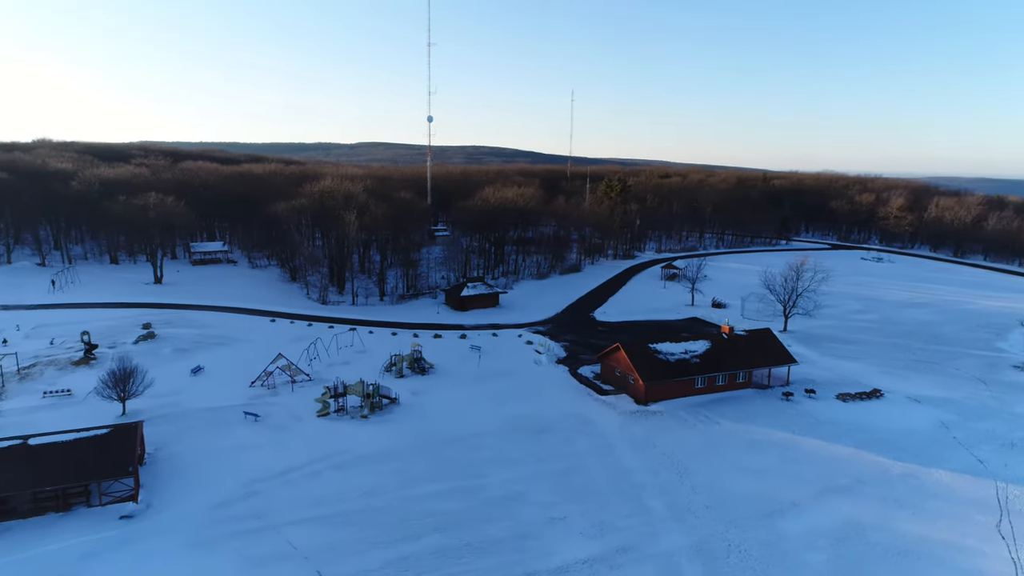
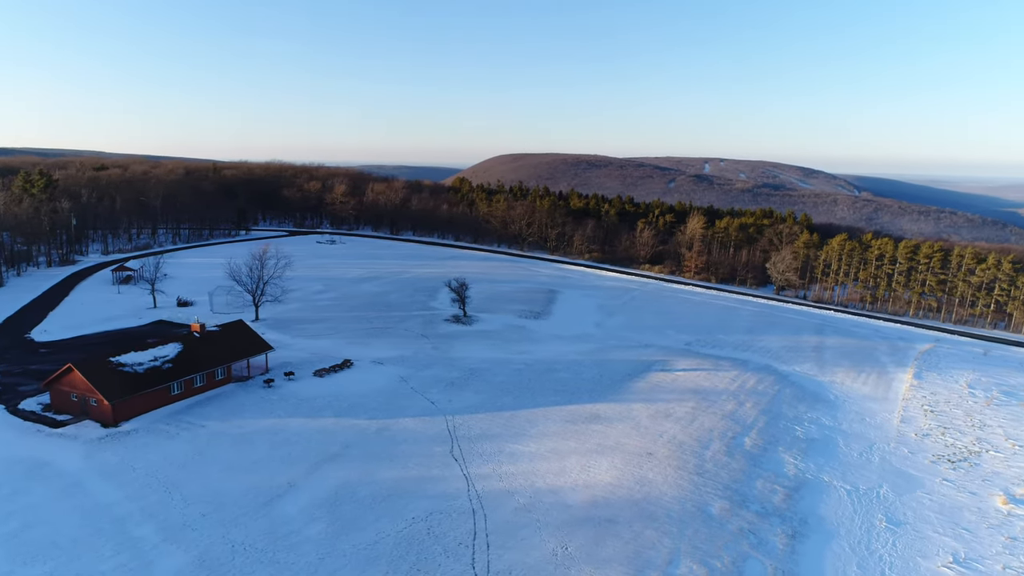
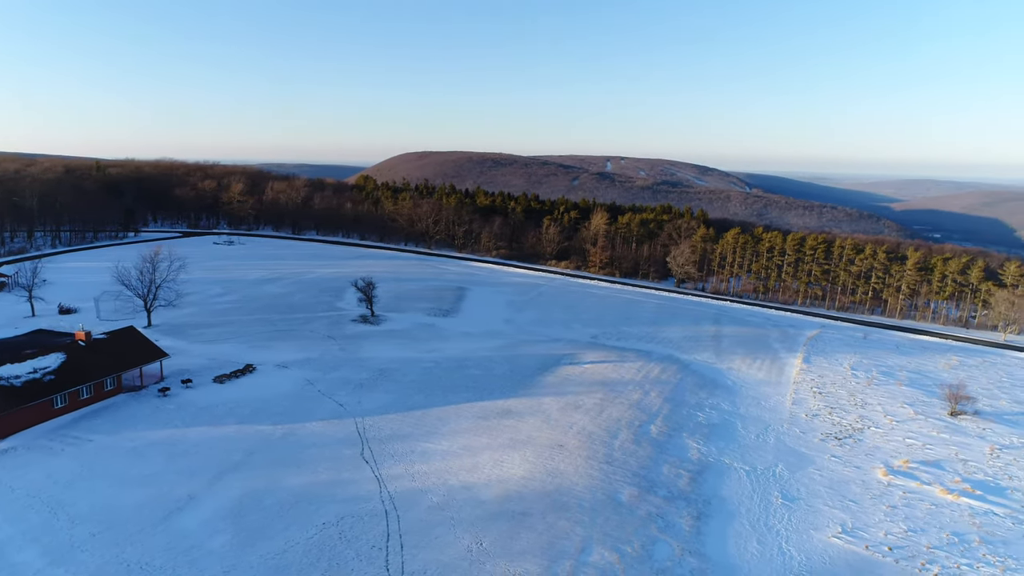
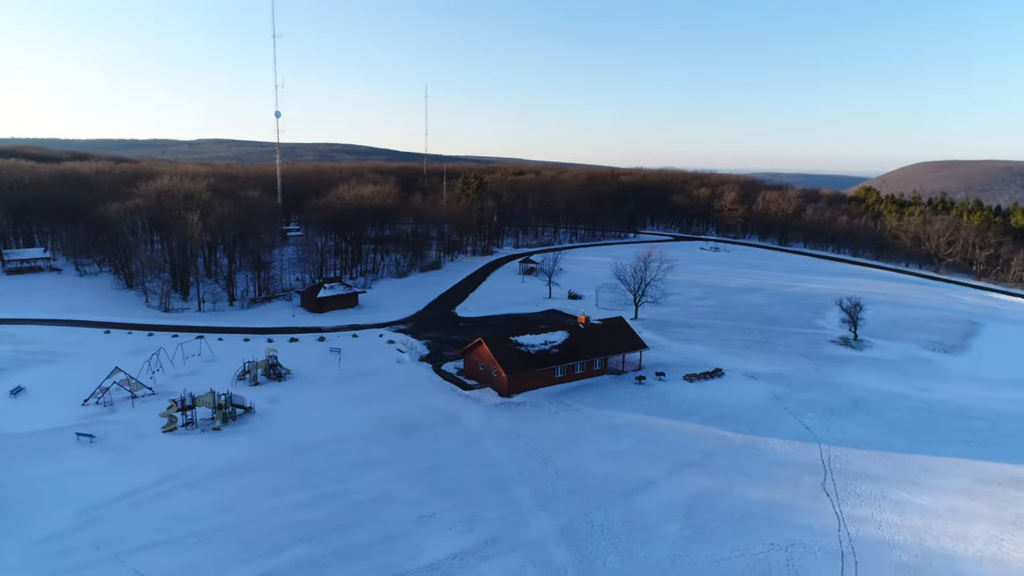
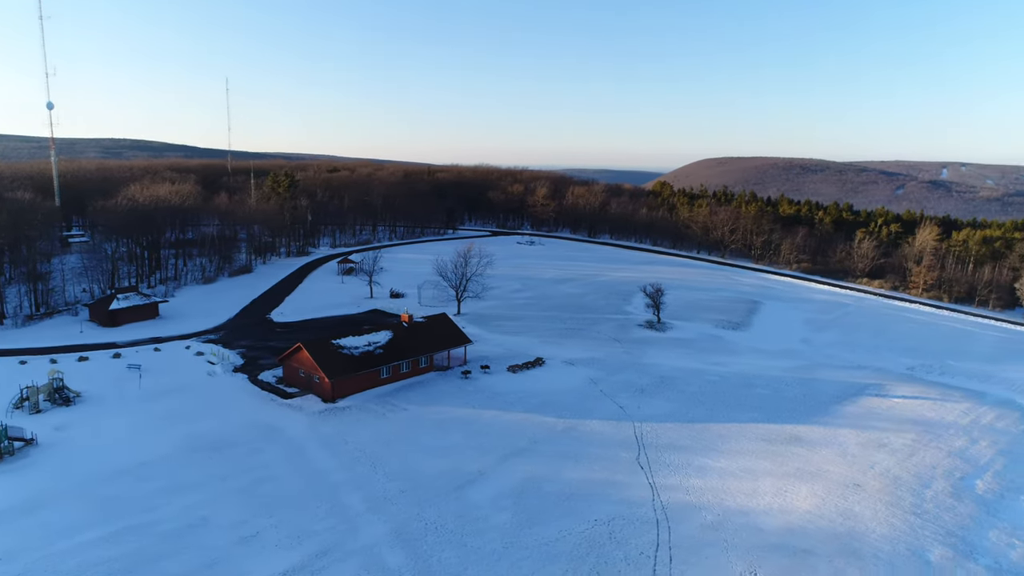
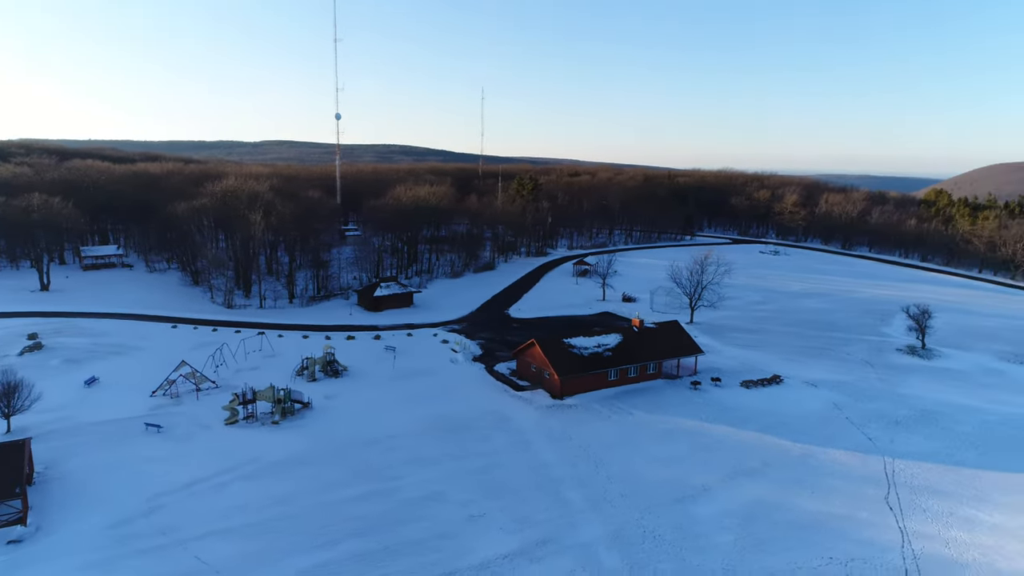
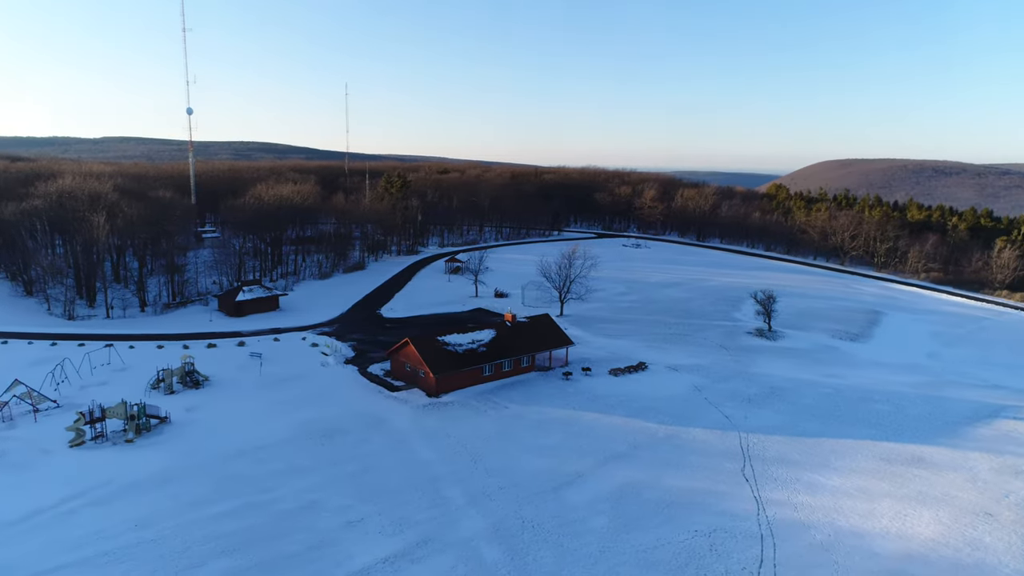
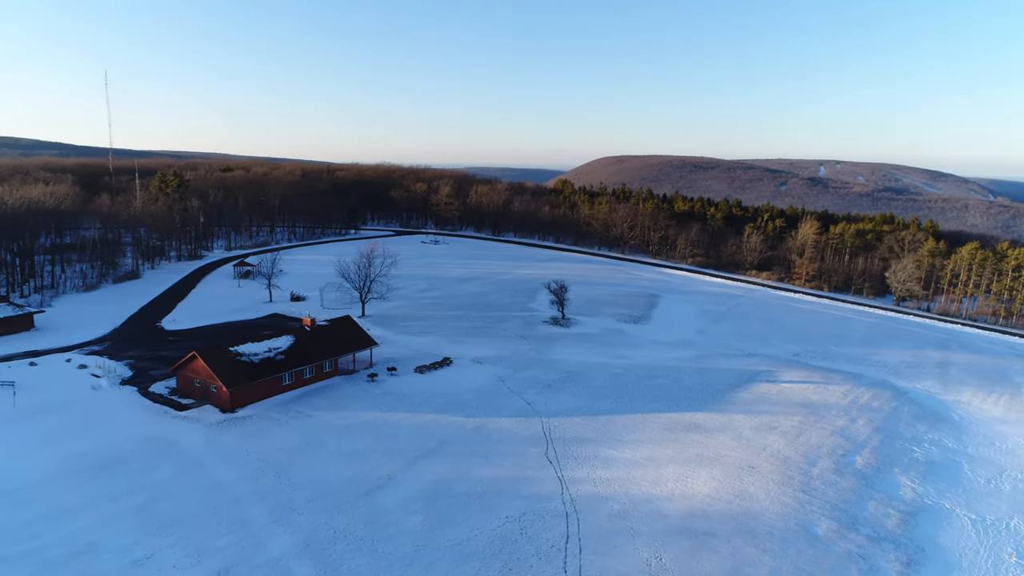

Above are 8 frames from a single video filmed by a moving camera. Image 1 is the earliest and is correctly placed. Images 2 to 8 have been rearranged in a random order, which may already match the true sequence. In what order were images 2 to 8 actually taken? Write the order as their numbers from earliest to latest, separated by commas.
6, 4, 7, 5, 8, 2, 3
